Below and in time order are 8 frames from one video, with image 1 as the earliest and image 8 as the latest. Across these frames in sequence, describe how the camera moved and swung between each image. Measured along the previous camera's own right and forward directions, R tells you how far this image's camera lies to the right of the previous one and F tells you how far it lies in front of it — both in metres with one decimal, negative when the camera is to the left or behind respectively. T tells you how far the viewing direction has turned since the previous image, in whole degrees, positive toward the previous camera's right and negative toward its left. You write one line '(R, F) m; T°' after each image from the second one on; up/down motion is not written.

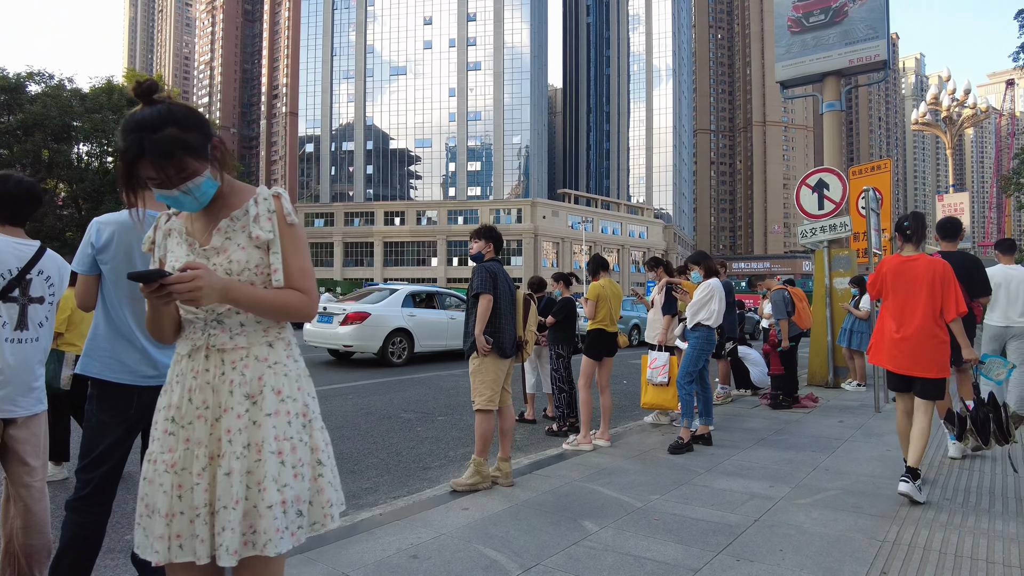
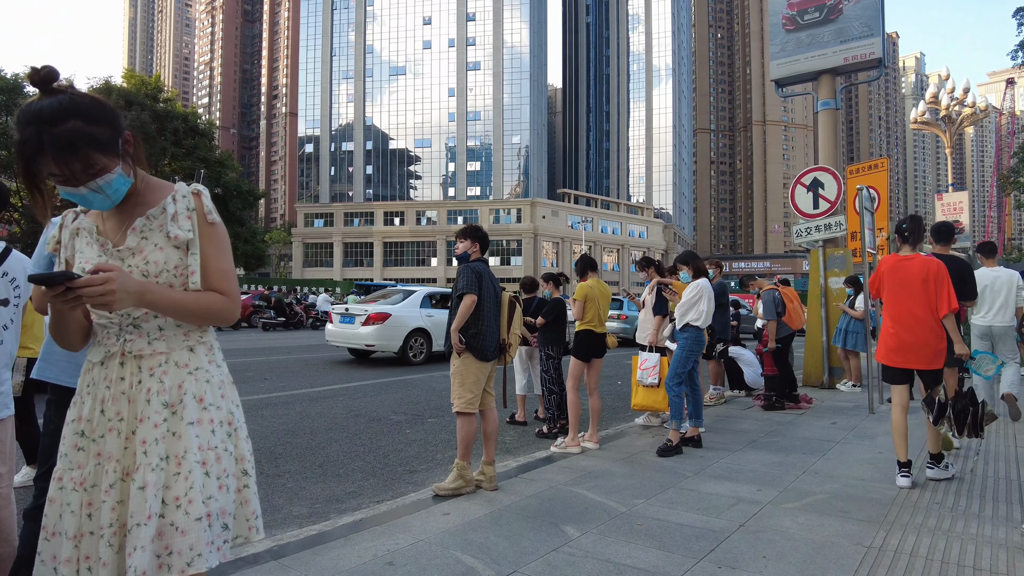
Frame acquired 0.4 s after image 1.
(+0.1, +0.1) m; 0°
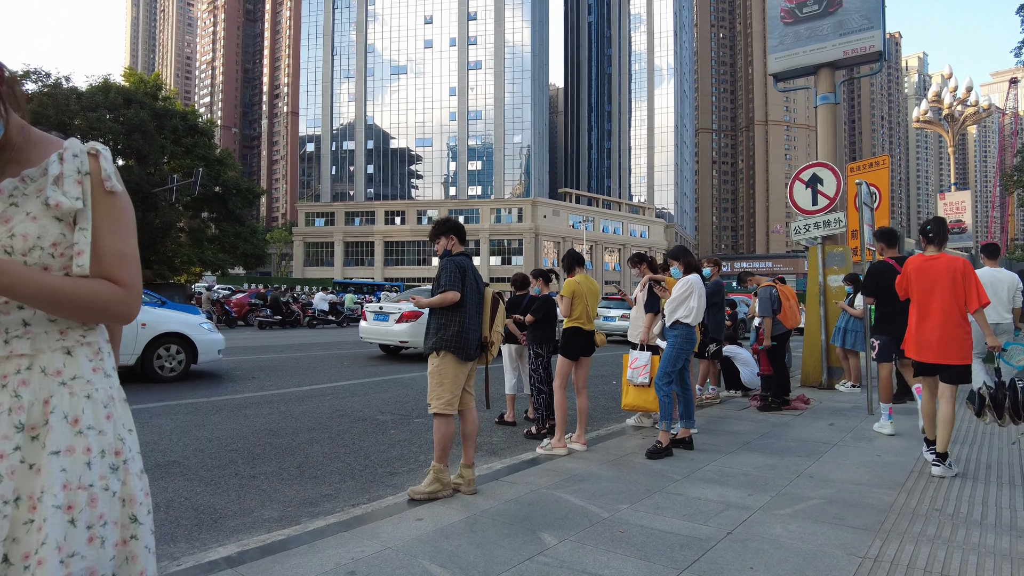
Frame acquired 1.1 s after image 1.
(+0.1, +0.2) m; 0°
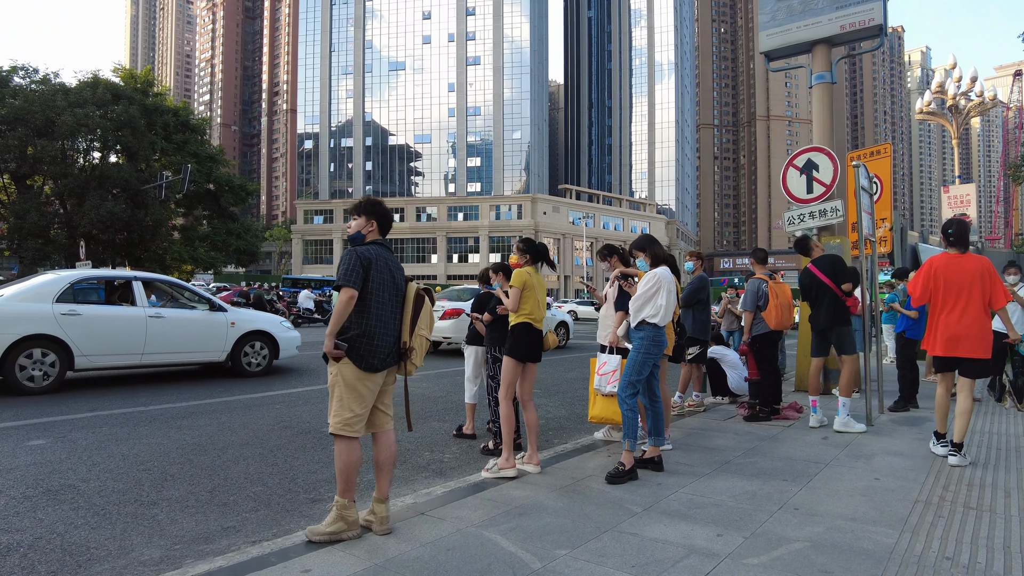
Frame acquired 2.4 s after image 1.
(+0.4, +0.7) m; 0°
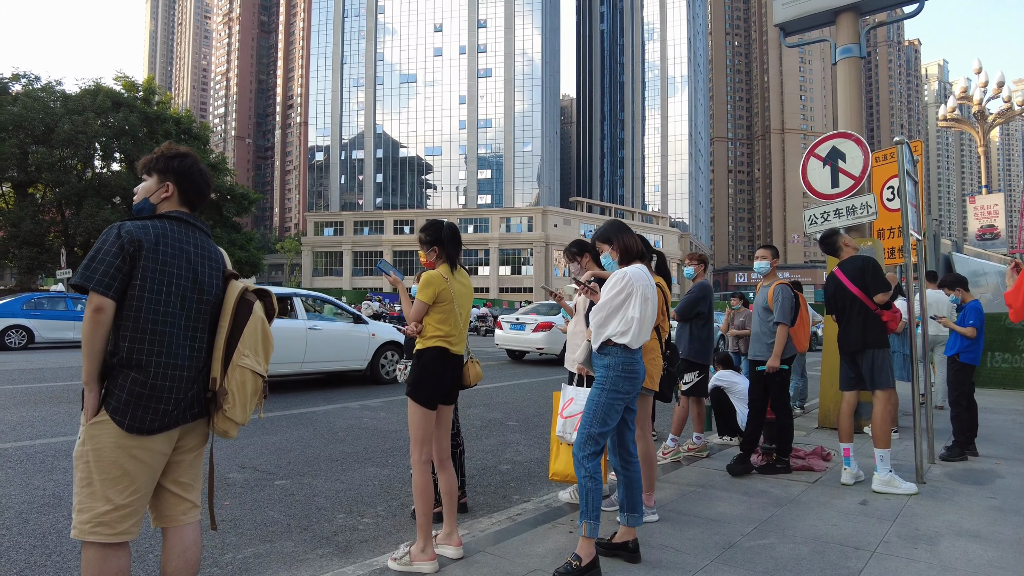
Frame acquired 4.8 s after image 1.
(+0.5, +1.4) m; -1°
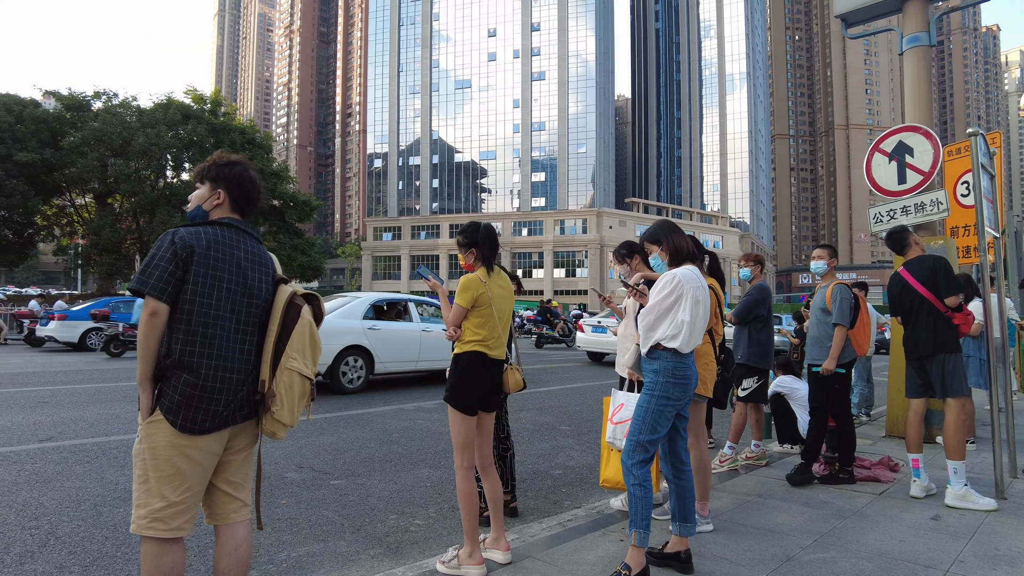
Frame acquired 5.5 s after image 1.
(0.0, 0.0) m; -5°
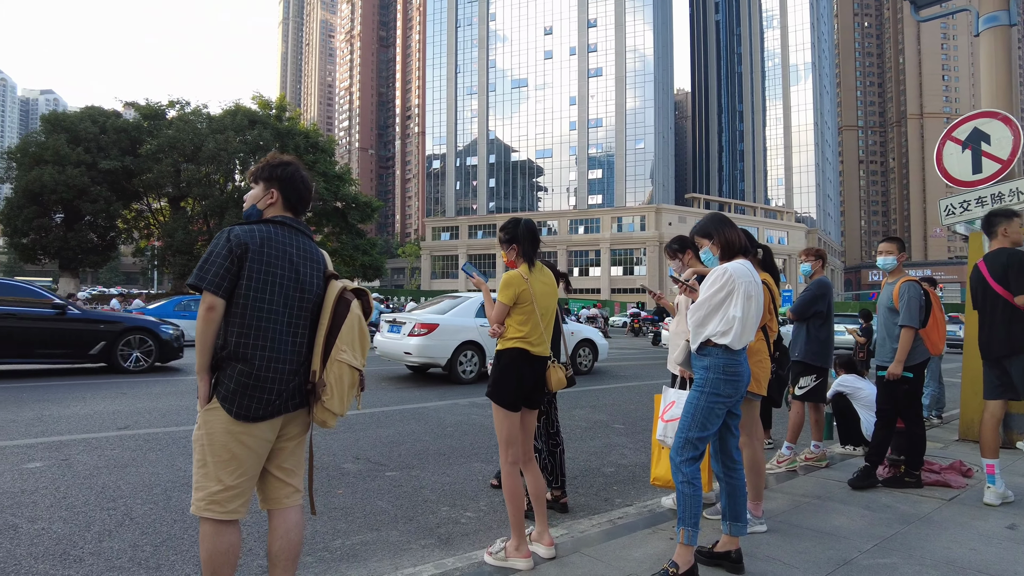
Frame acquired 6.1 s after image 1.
(+0.1, 0.0) m; -5°
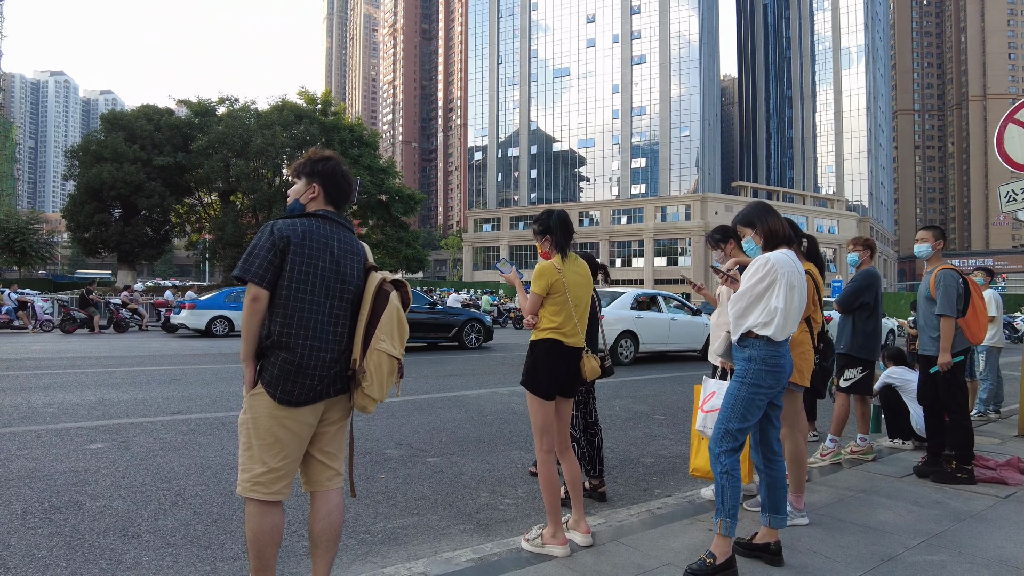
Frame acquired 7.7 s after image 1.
(0.0, 0.0) m; -4°
